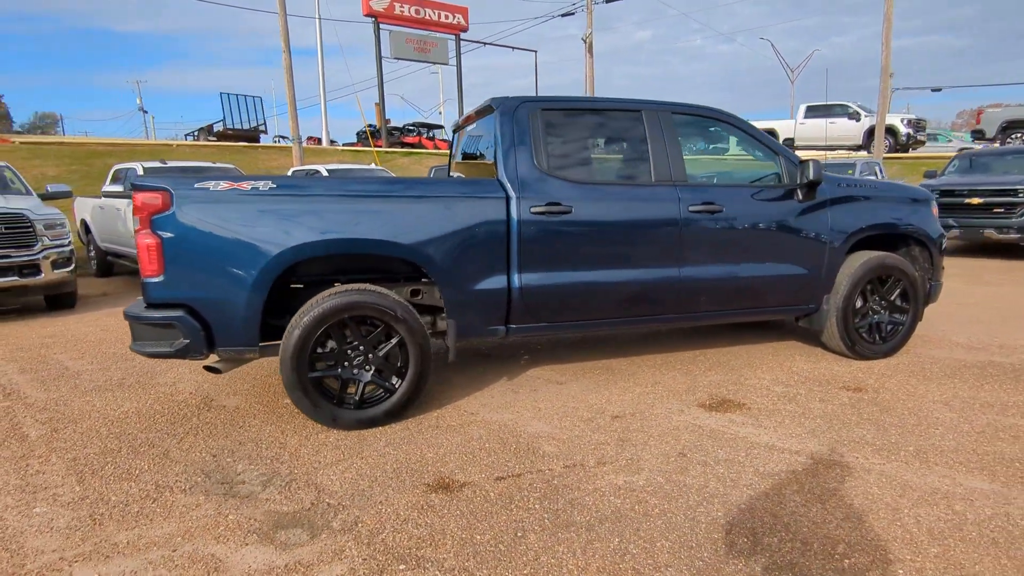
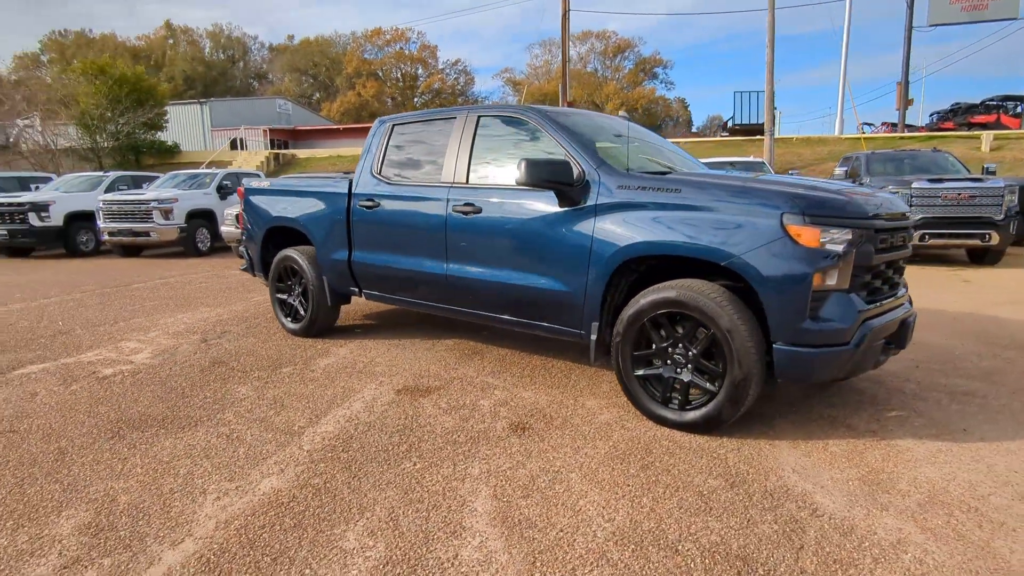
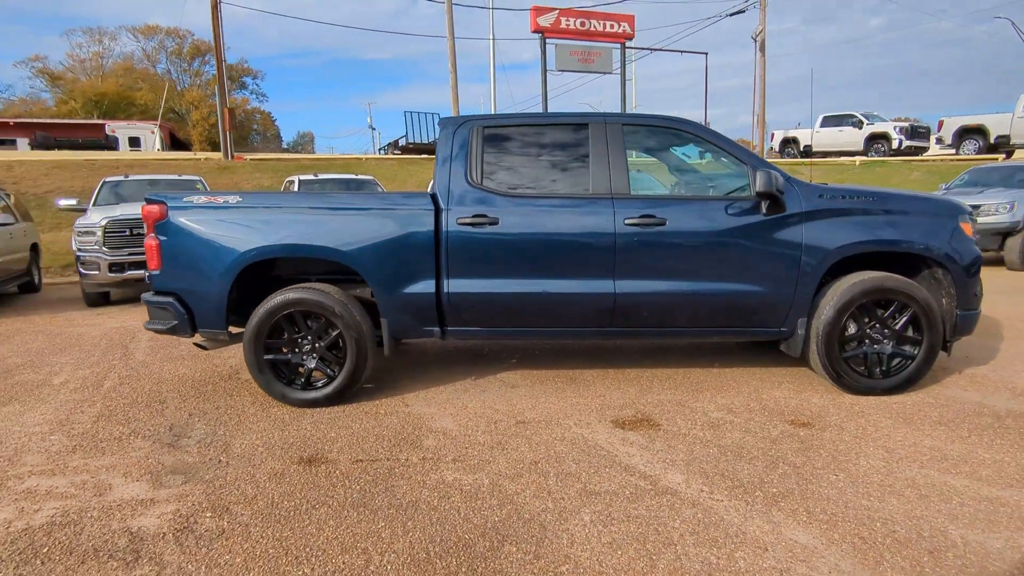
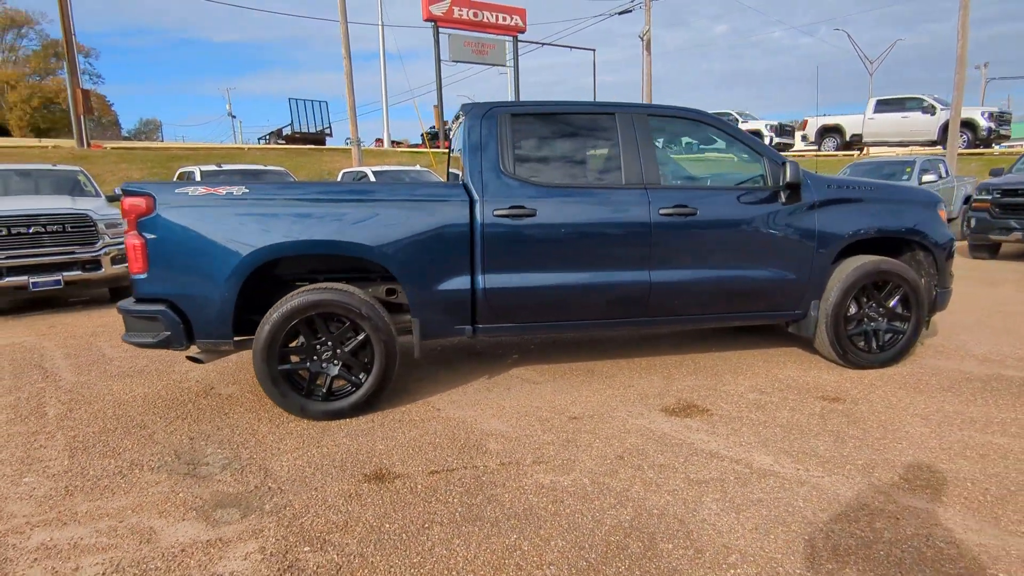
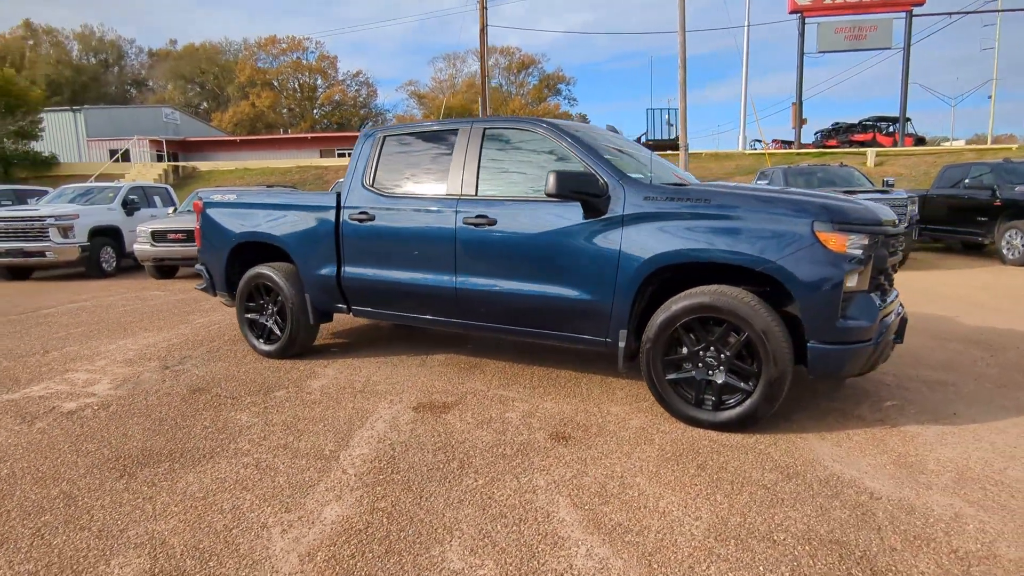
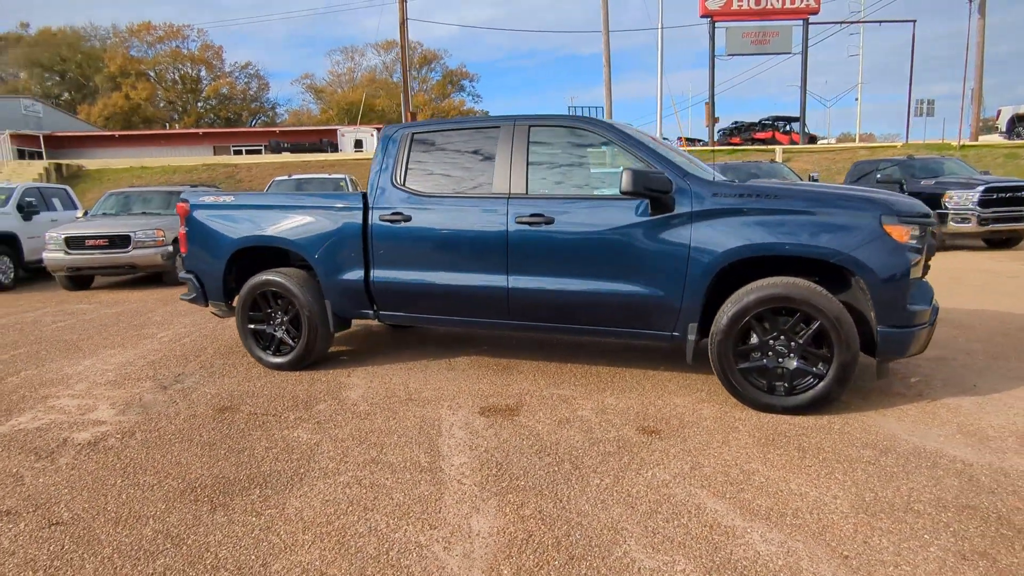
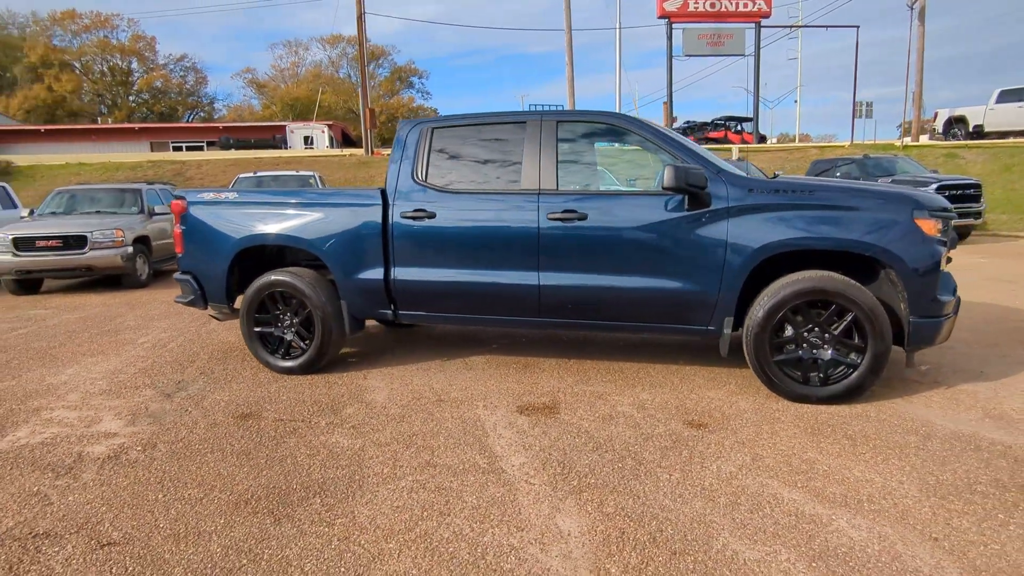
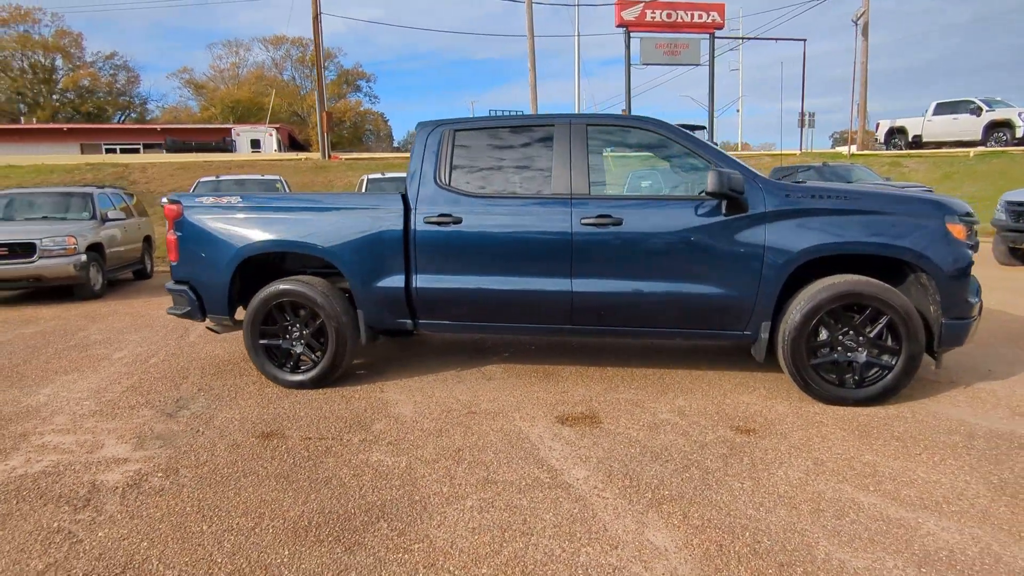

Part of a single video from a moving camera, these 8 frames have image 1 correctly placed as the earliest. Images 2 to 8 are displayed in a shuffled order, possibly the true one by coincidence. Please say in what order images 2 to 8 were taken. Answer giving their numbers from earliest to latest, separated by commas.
4, 3, 8, 7, 6, 5, 2
